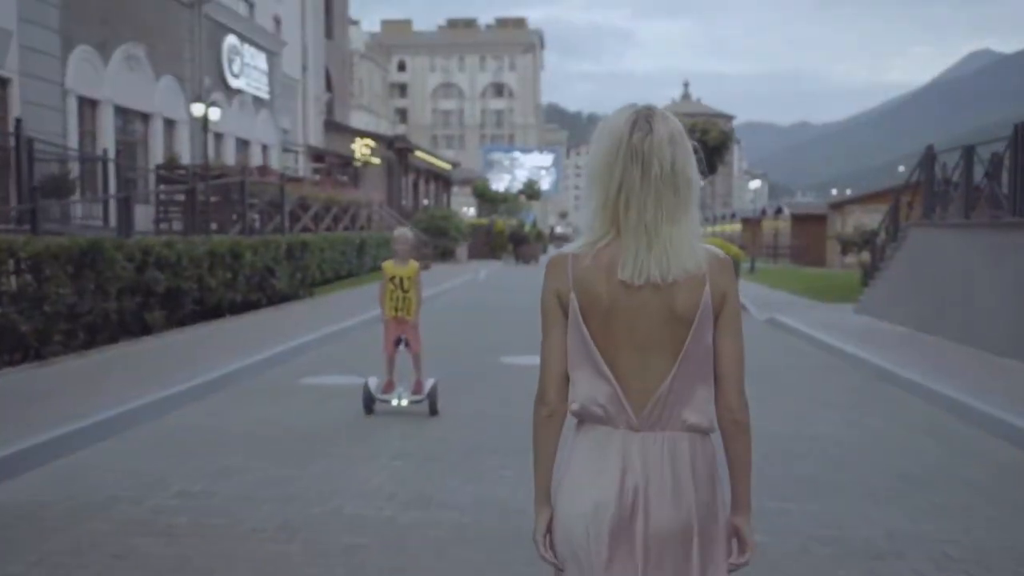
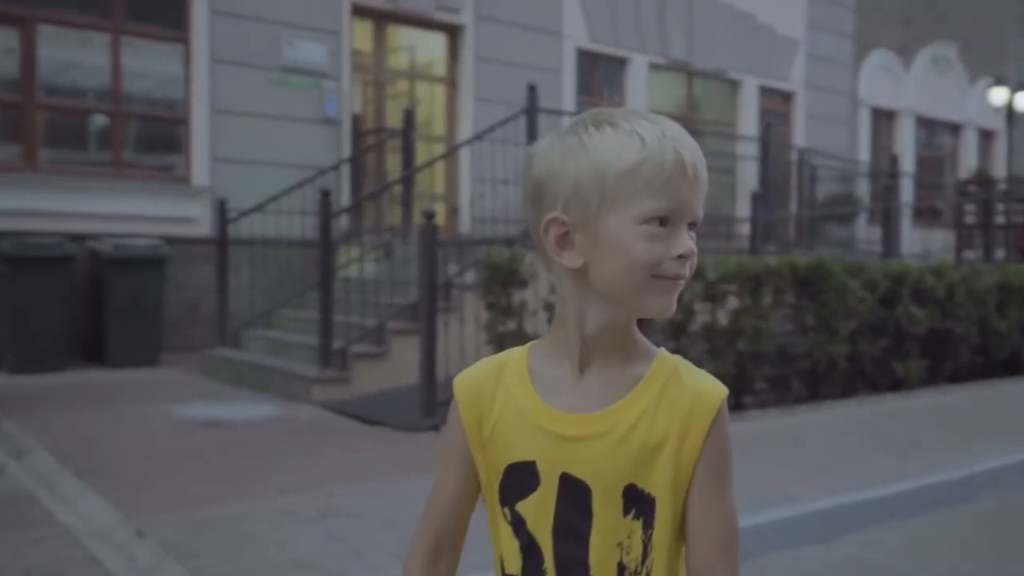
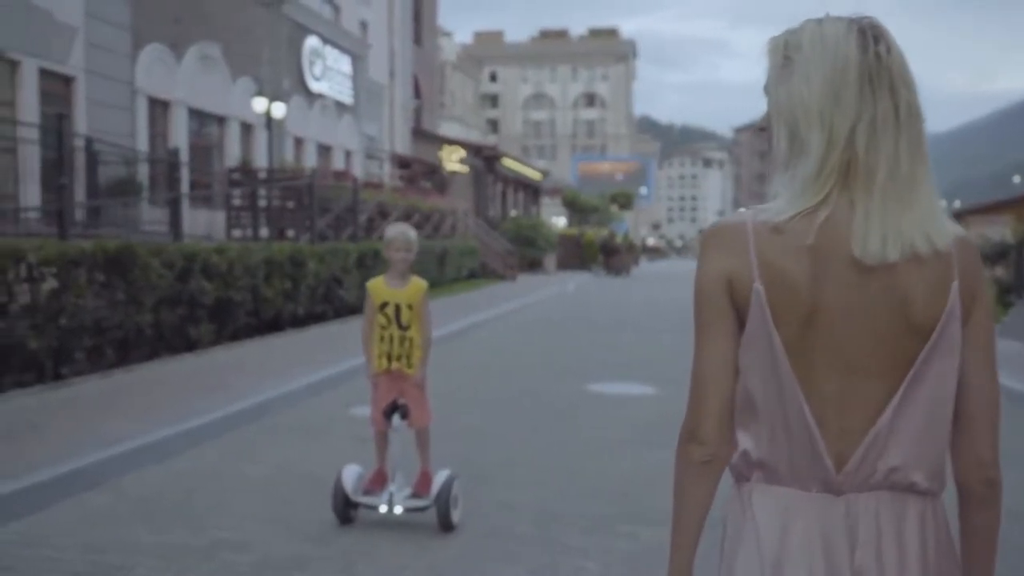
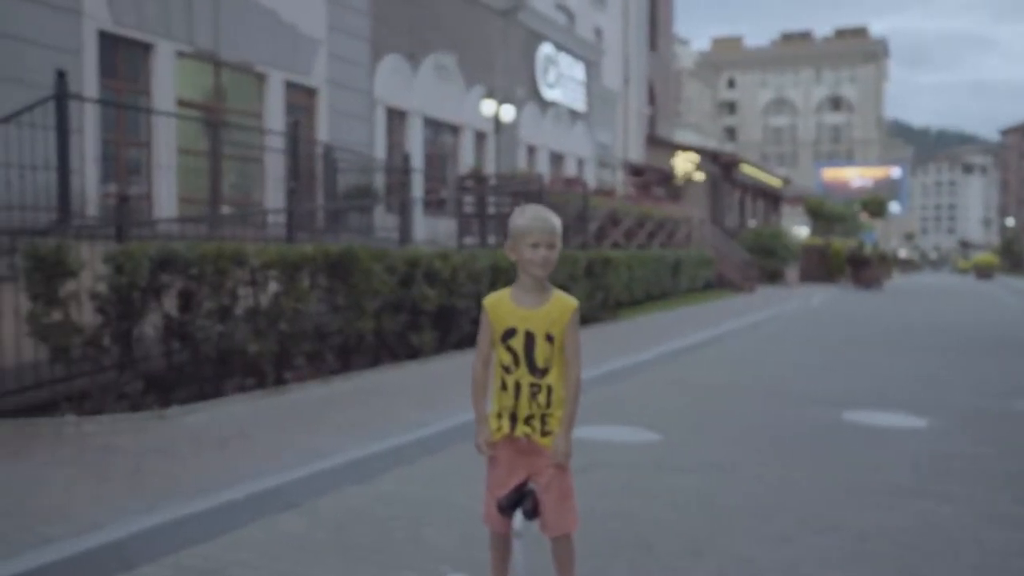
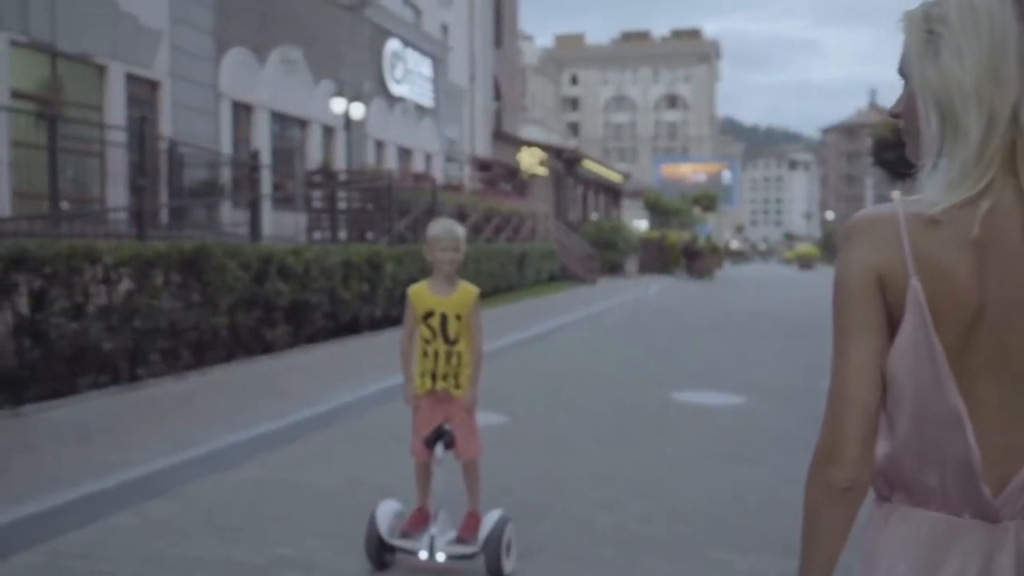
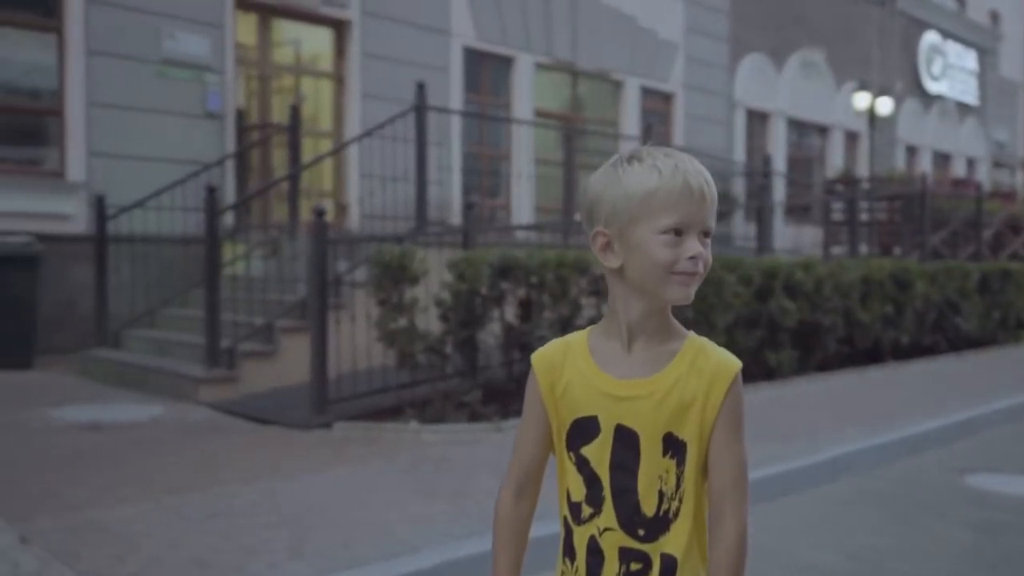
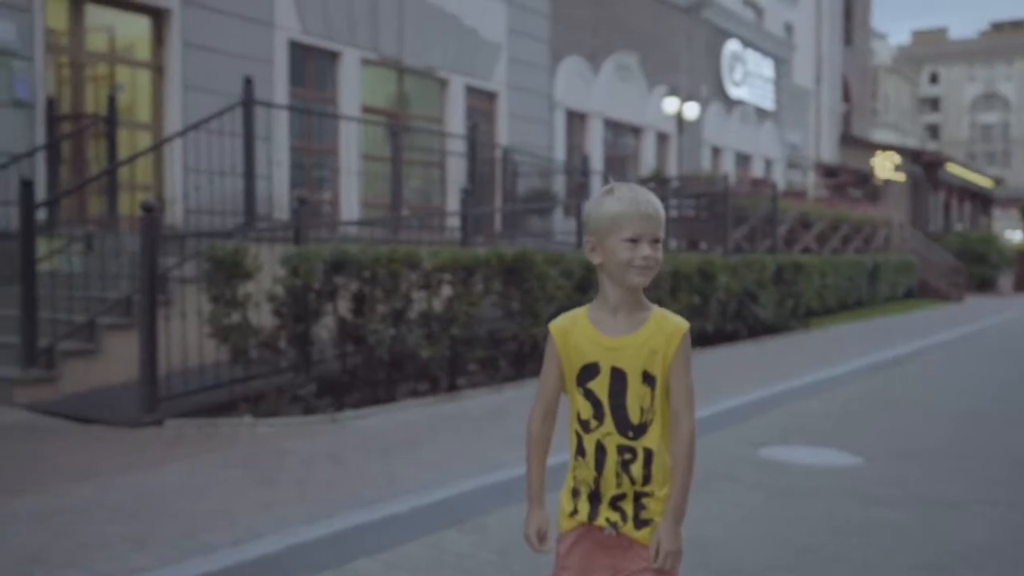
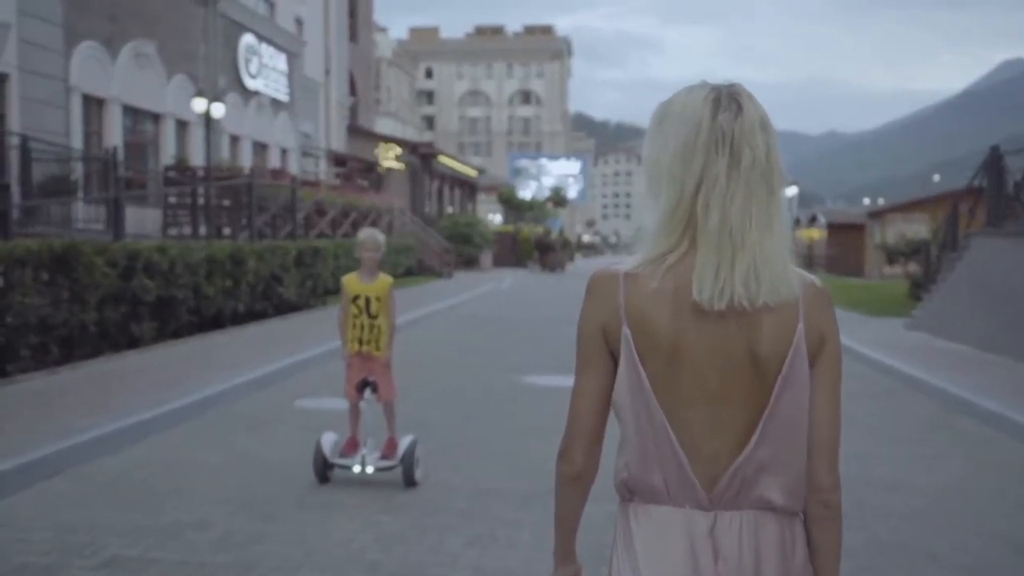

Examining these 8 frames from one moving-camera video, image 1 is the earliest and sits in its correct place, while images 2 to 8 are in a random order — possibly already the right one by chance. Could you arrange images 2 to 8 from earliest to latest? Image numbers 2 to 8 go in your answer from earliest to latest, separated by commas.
8, 3, 5, 4, 7, 6, 2
